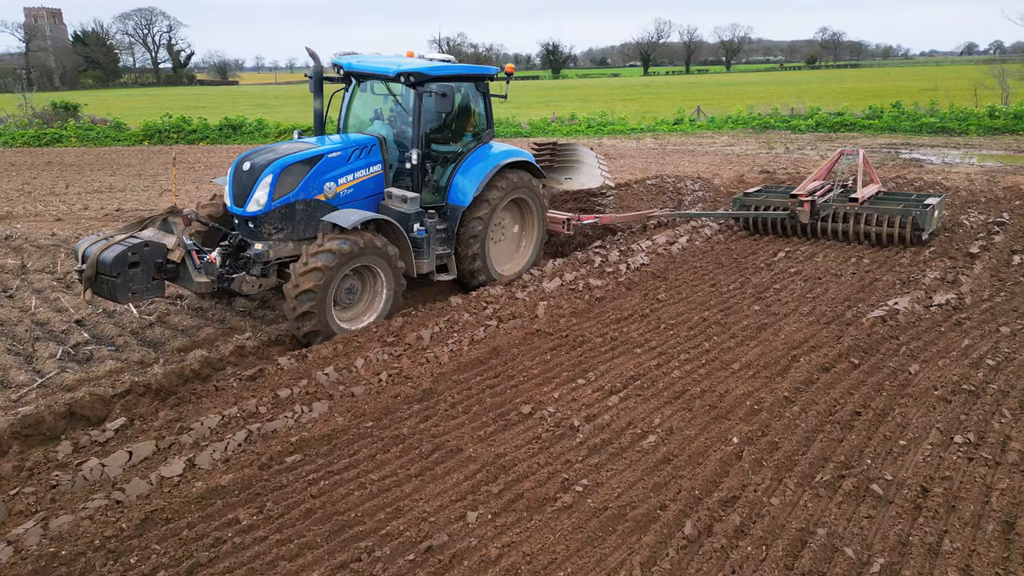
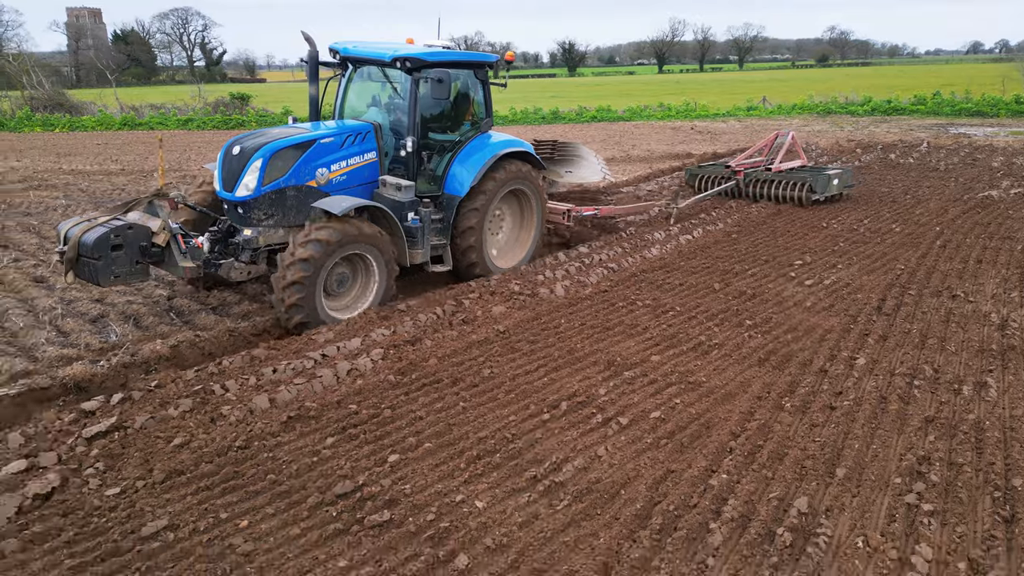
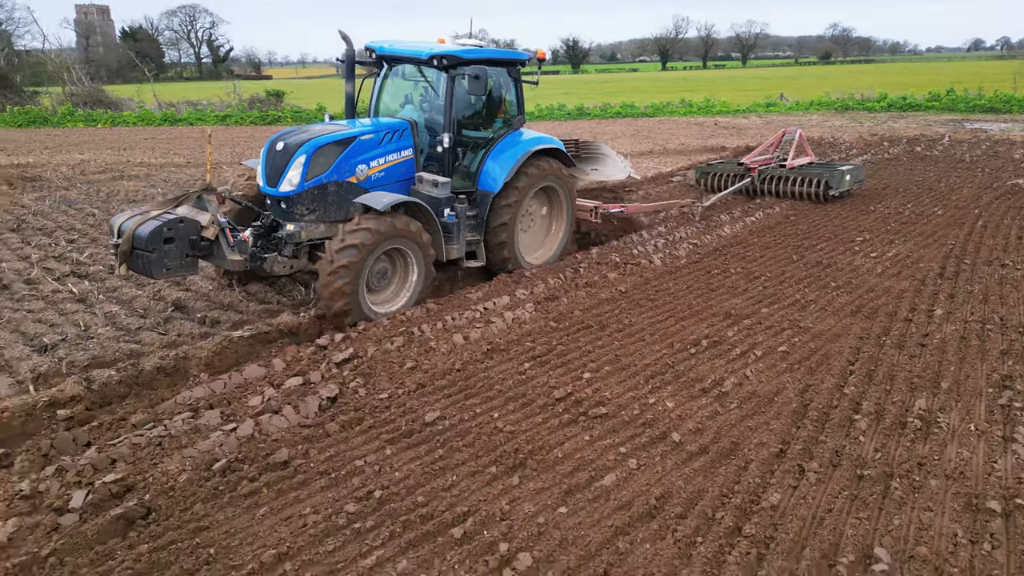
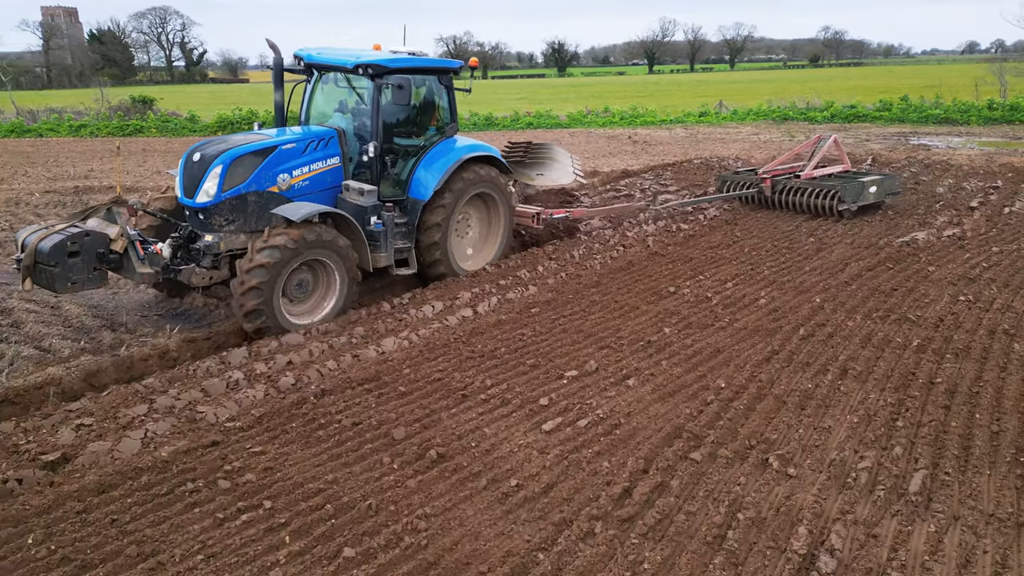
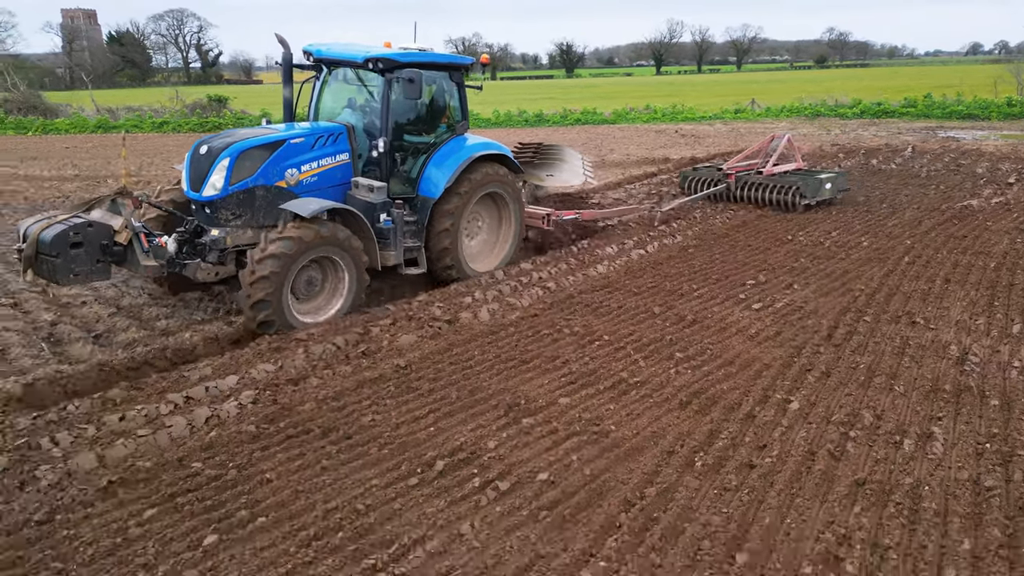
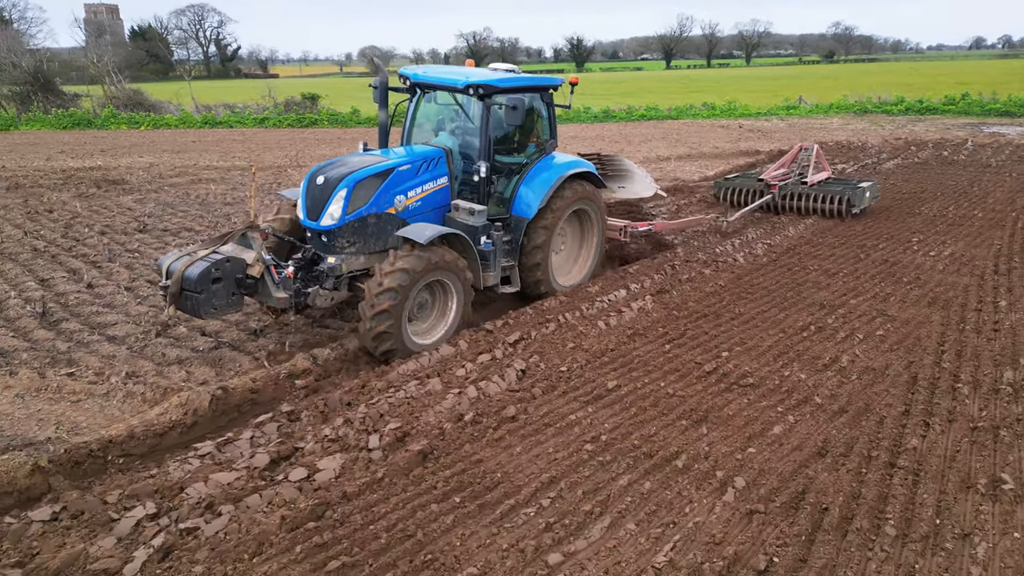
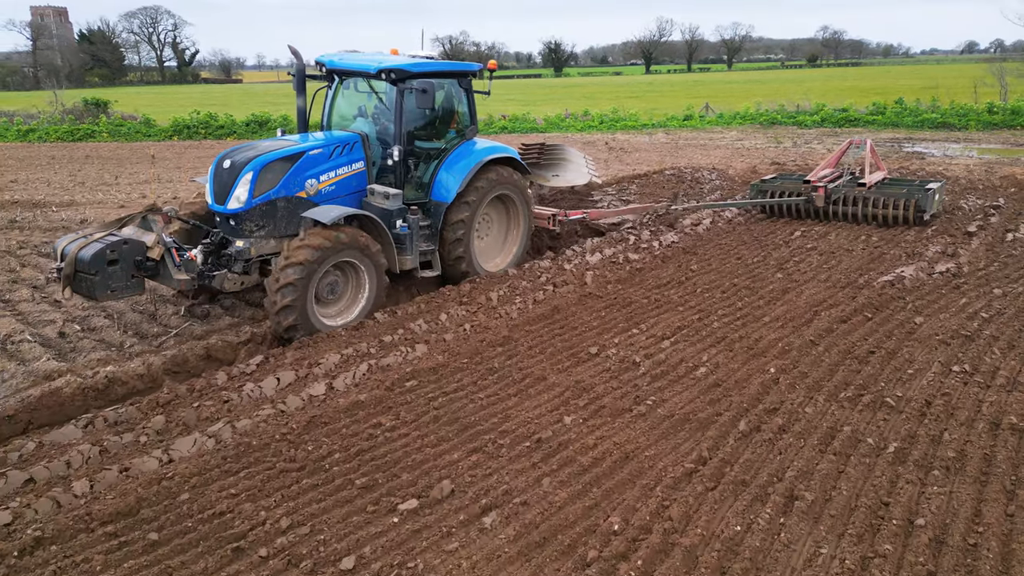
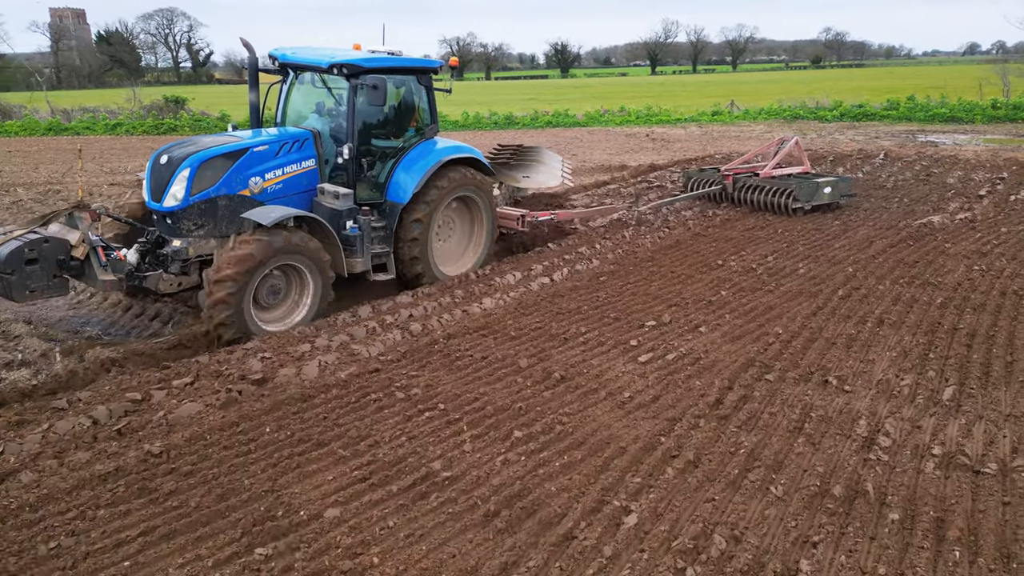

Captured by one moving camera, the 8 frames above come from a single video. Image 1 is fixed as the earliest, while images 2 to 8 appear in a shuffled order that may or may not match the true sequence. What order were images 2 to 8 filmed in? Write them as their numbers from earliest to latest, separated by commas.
7, 4, 8, 5, 2, 3, 6
